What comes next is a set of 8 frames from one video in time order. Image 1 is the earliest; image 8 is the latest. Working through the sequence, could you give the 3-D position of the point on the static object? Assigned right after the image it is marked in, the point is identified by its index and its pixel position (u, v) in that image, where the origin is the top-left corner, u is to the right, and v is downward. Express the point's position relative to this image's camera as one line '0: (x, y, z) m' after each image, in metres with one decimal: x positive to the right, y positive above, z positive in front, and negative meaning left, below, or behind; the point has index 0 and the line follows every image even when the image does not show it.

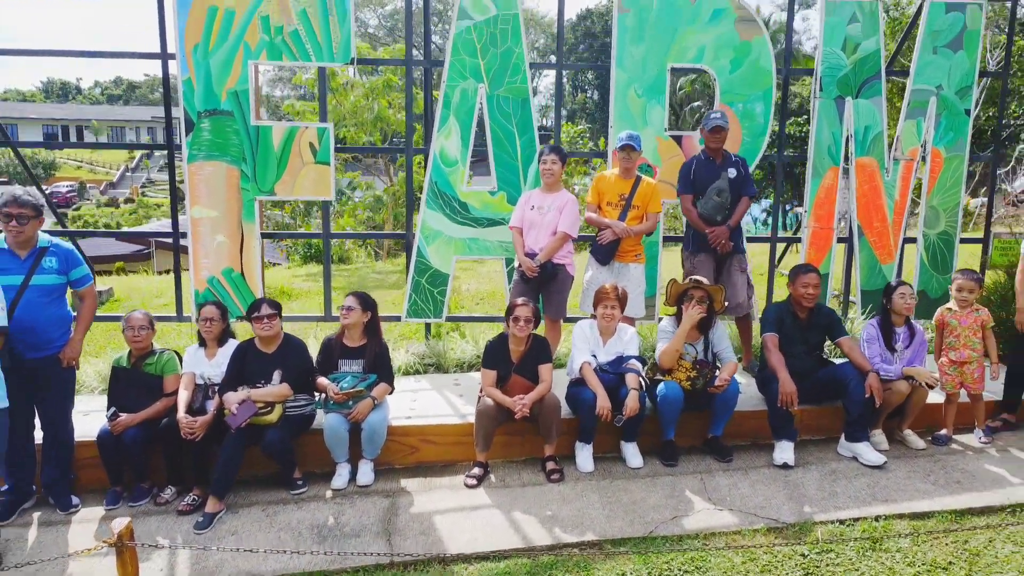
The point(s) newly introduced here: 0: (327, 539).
0: (-0.8, -1.1, +2.9) m
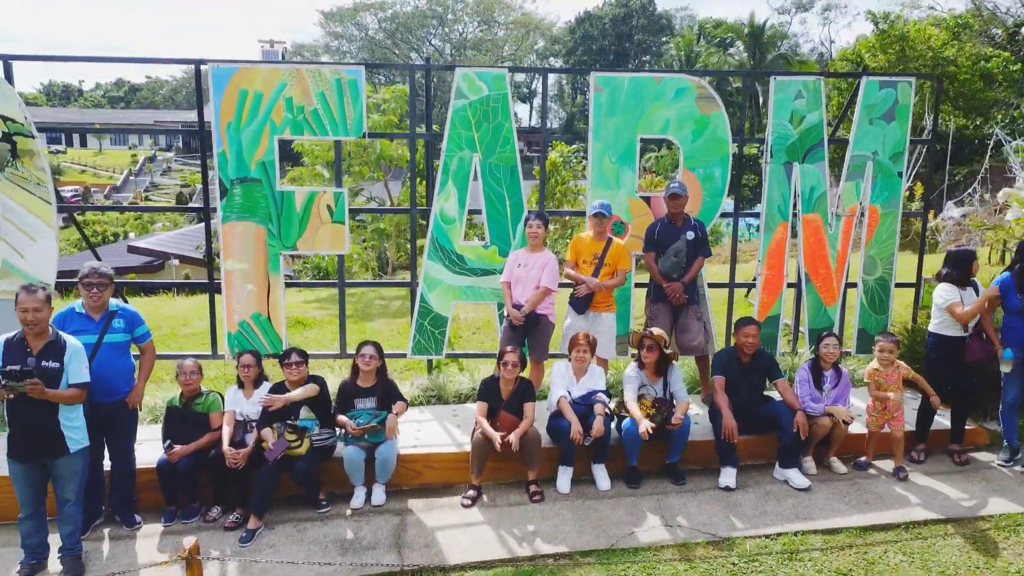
0: (-0.9, -1.4, +3.5) m
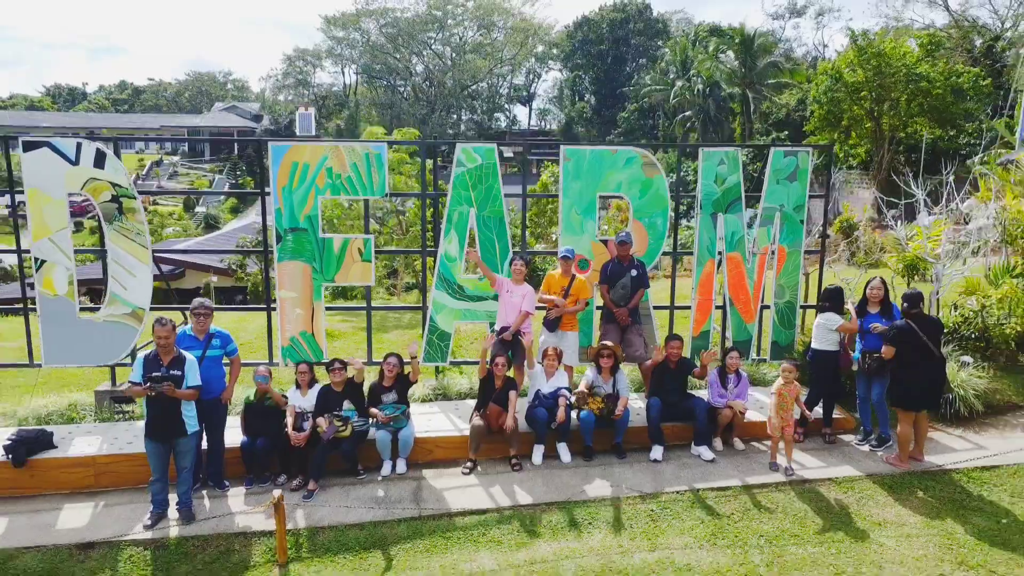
0: (-1.0, -1.6, +4.9) m
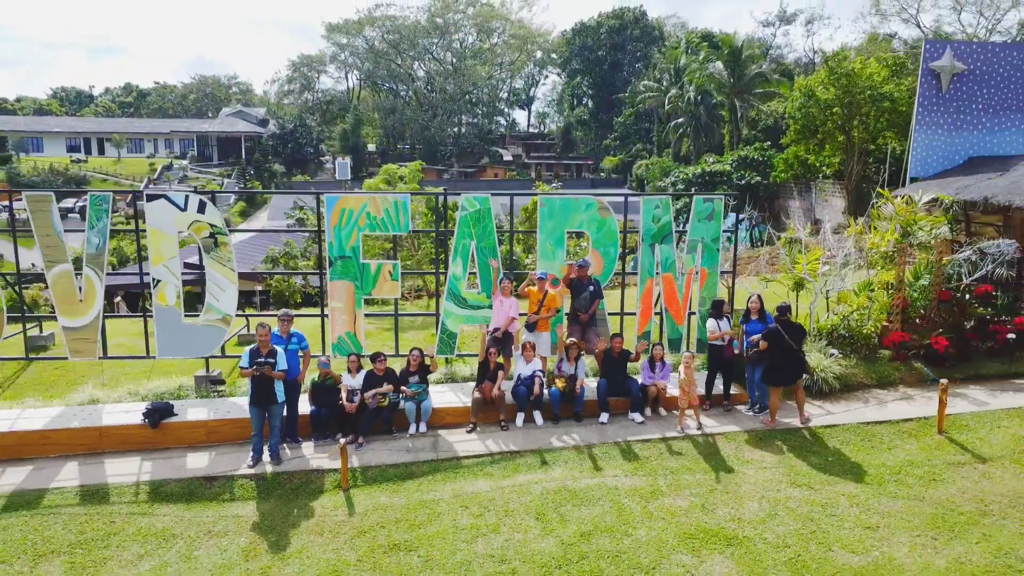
0: (-1.1, -1.8, +7.1) m
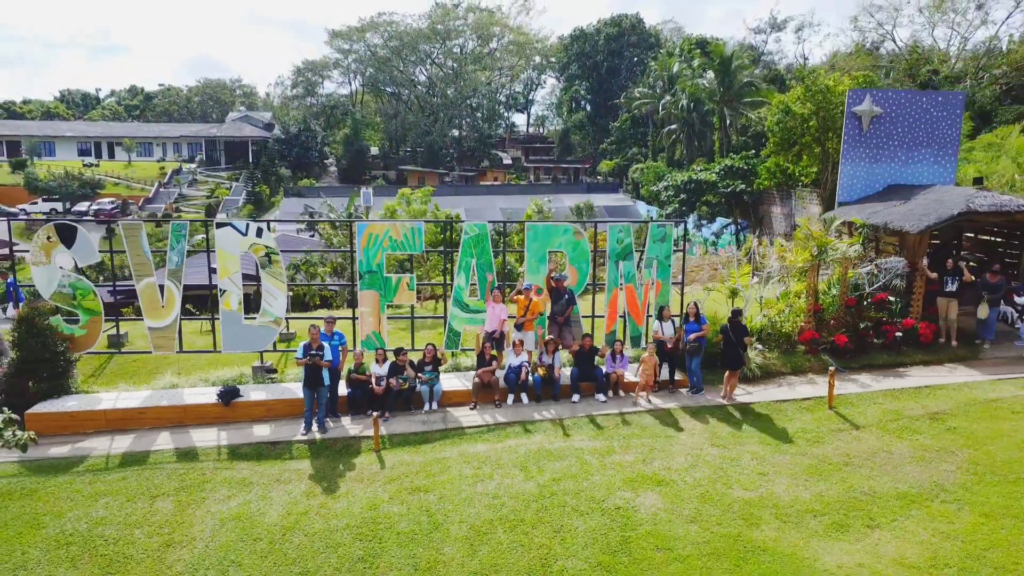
0: (-1.2, -1.9, +9.2) m
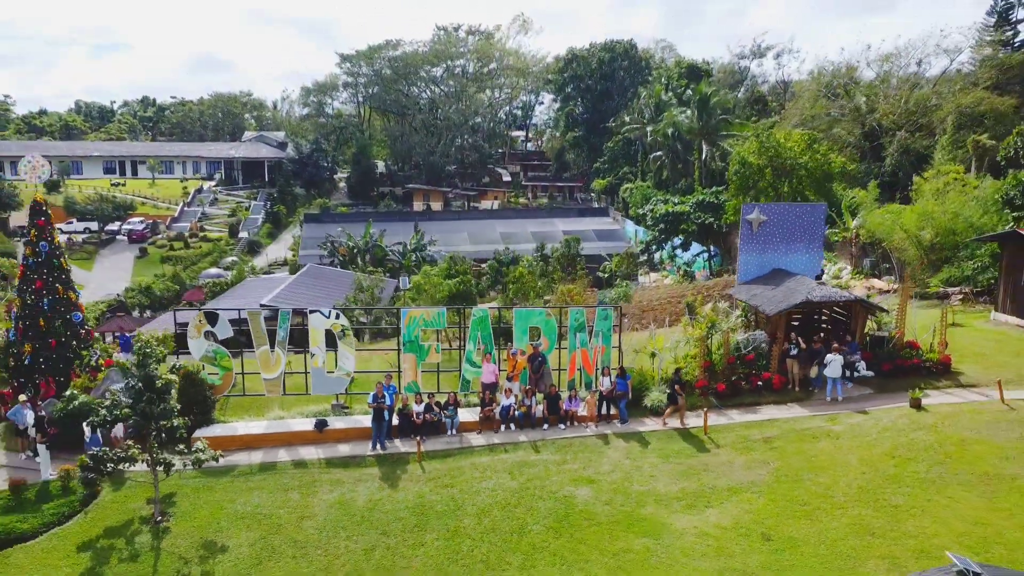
0: (-1.4, -3.4, +14.3) m
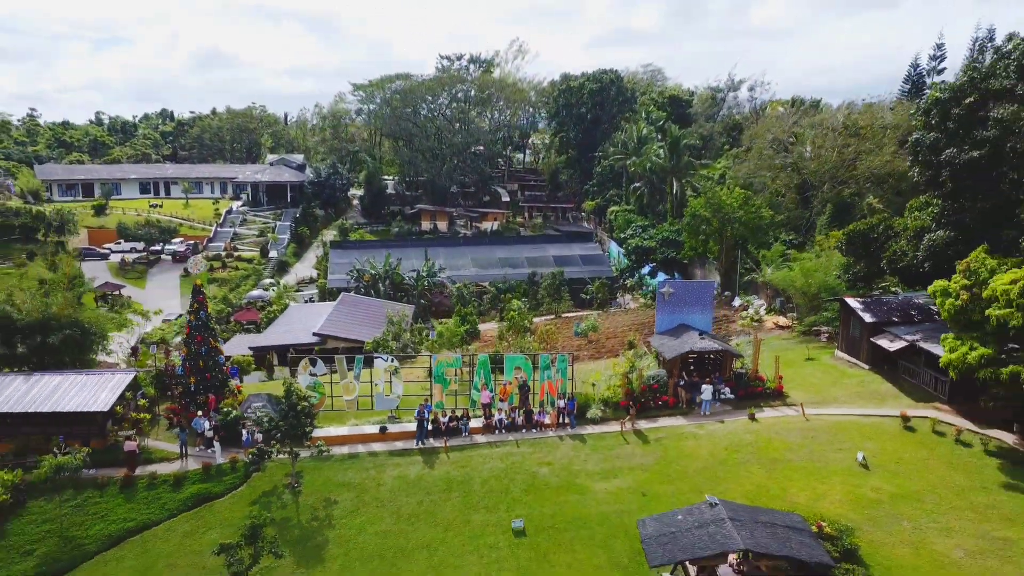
0: (-1.7, -5.4, +23.0) m
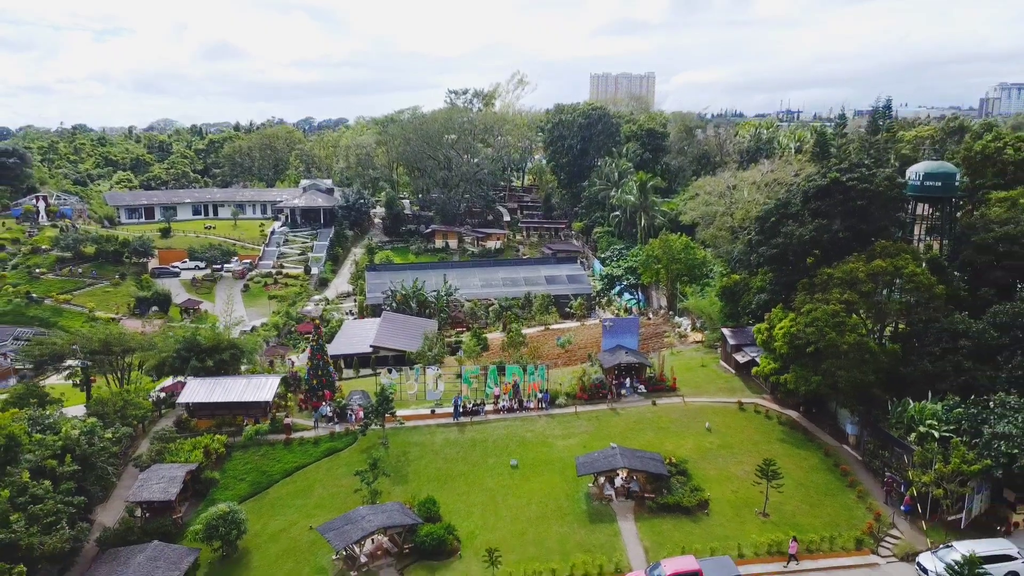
0: (-1.8, -7.7, +38.3) m
